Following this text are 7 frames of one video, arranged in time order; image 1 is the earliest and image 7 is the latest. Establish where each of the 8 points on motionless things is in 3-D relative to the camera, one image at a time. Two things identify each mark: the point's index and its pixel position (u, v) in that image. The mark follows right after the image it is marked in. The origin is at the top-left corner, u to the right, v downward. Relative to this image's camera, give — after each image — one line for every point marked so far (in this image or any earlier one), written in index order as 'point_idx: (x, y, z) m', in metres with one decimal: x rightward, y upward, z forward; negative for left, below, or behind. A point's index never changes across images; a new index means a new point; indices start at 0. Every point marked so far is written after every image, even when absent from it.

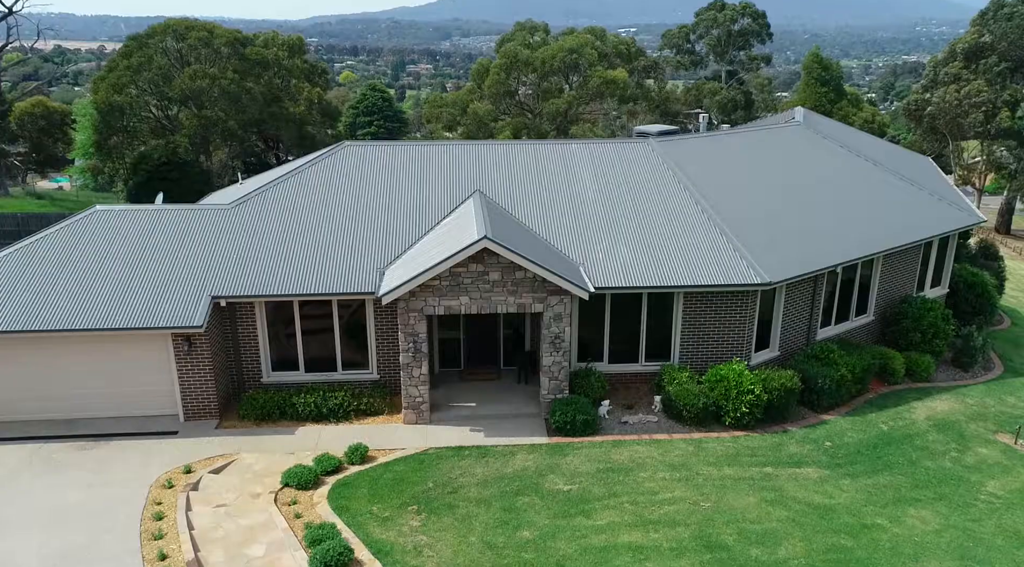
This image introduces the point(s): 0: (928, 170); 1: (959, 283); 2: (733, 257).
0: (+9.4, +2.4, +18.9) m
1: (+9.9, 0.0, +18.5) m
2: (+3.6, +0.4, +13.5) m
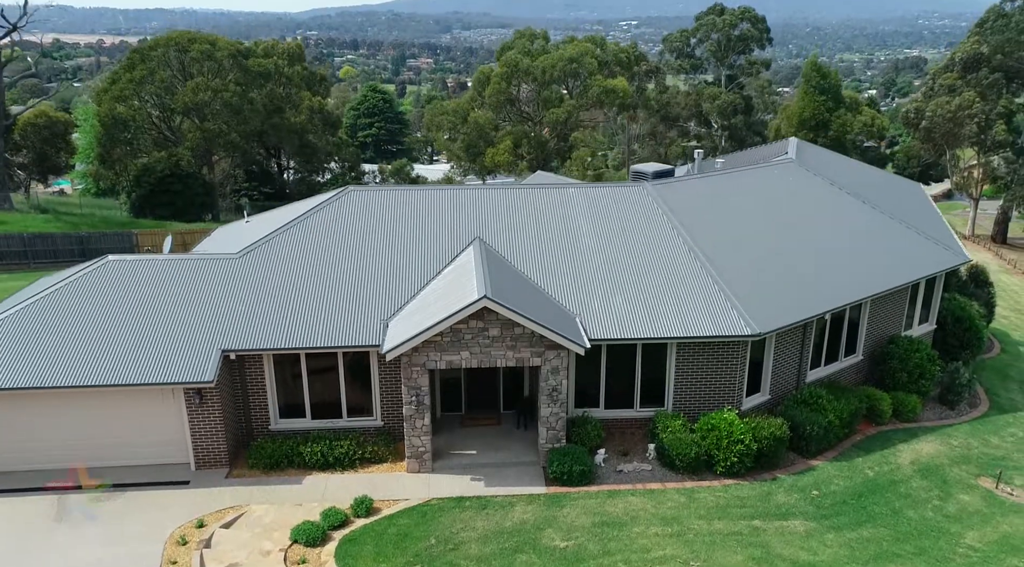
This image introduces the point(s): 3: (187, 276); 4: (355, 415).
0: (+9.4, +1.6, +19.4) m
1: (+9.8, -0.7, +19.0) m
2: (+3.5, -0.4, +14.0) m
3: (-5.4, +0.1, +14.0) m
4: (-2.6, -2.2, +13.8) m
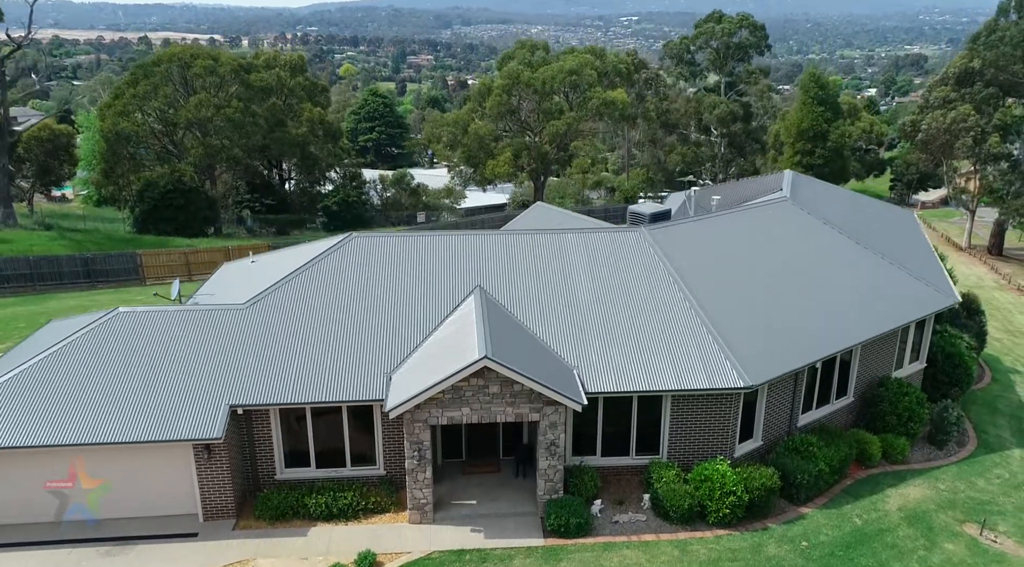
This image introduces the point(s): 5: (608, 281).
0: (+9.4, +0.8, +19.8) m
1: (+9.8, -1.6, +19.4) m
2: (+3.5, -1.3, +14.4) m
3: (-5.4, -0.8, +14.4) m
4: (-2.6, -3.1, +14.2) m
5: (+1.8, 0.0, +15.8) m
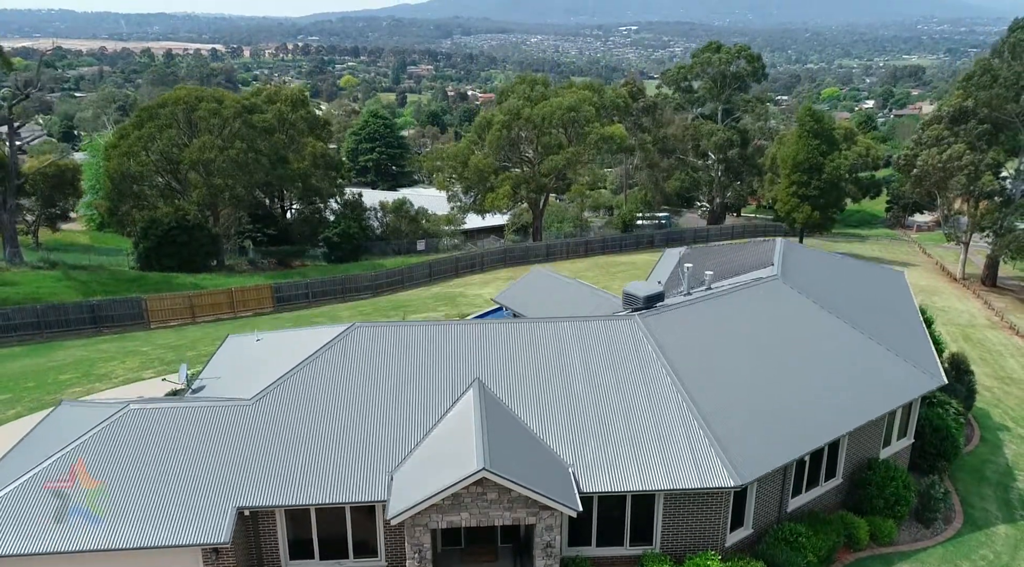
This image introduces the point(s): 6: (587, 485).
0: (+9.3, -1.0, +20.3) m
1: (+9.8, -3.4, +19.9) m
2: (+3.5, -3.0, +14.9) m
3: (-5.5, -2.5, +14.9) m
4: (-2.6, -4.8, +14.6) m
5: (+1.8, -1.8, +16.3) m
6: (+1.3, -3.4, +14.3) m
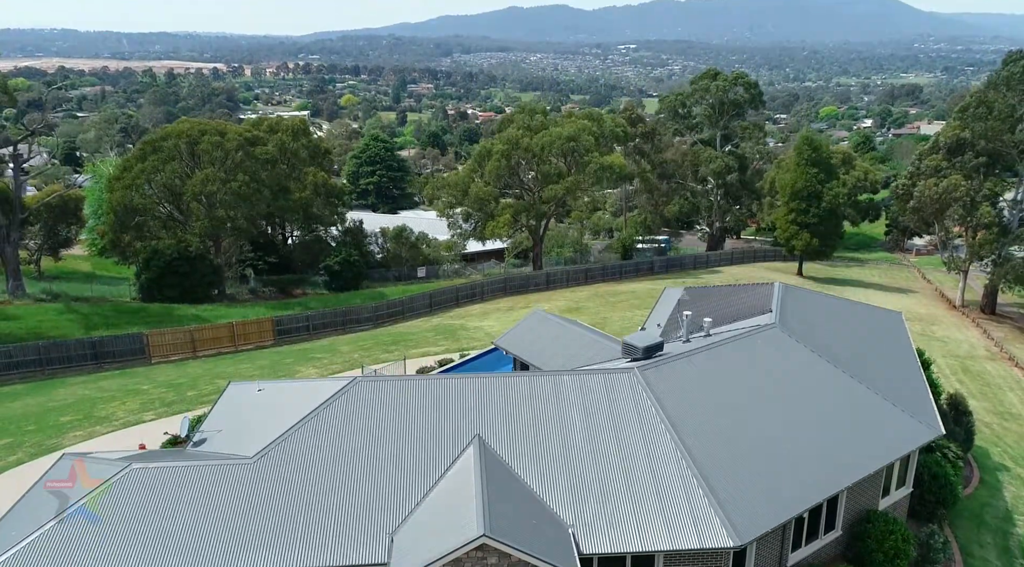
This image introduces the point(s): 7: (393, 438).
0: (+9.4, -2.2, +20.4) m
1: (+9.8, -4.6, +20.0) m
2: (+3.5, -4.1, +14.9) m
3: (-5.5, -3.5, +15.0) m
4: (-2.6, -5.8, +14.7) m
5: (+1.8, -2.9, +16.5) m
6: (+1.3, -4.4, +14.4) m
7: (-2.3, -2.9, +16.1) m
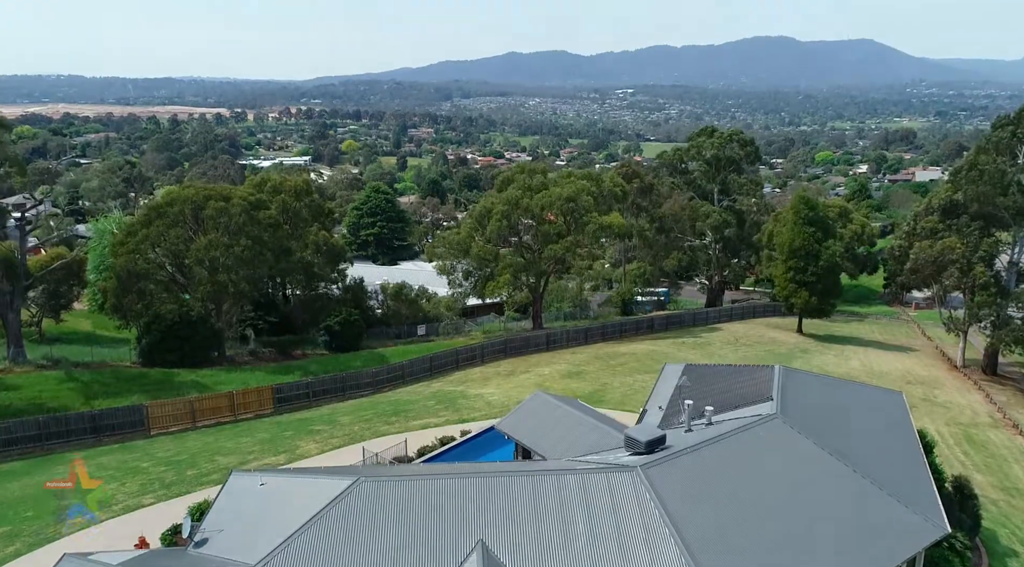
0: (+9.4, -4.4, +20.4) m
1: (+9.9, -6.8, +19.8) m
2: (+3.6, -6.1, +14.8) m
3: (-5.4, -5.5, +14.9) m
4: (-2.6, -7.8, +14.5) m
5: (+1.8, -4.9, +16.4) m
6: (+1.4, -6.4, +14.2) m
7: (-2.2, -4.9, +16.0) m
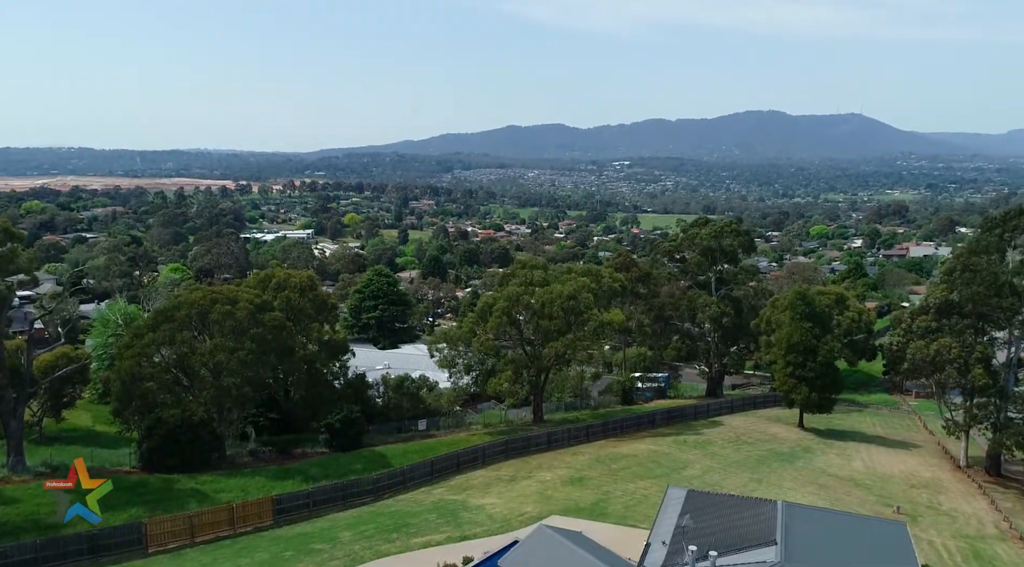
0: (+9.5, -8.1, +20.2) m
1: (+9.9, -10.4, +19.5) m
2: (+3.6, -9.3, +14.5) m
3: (-5.3, -8.7, +14.6) m
4: (-2.5, -11.0, +14.1) m
5: (+1.9, -8.3, +16.2) m
6: (+1.4, -9.6, +13.9) m
7: (-2.1, -8.3, +15.9) m
